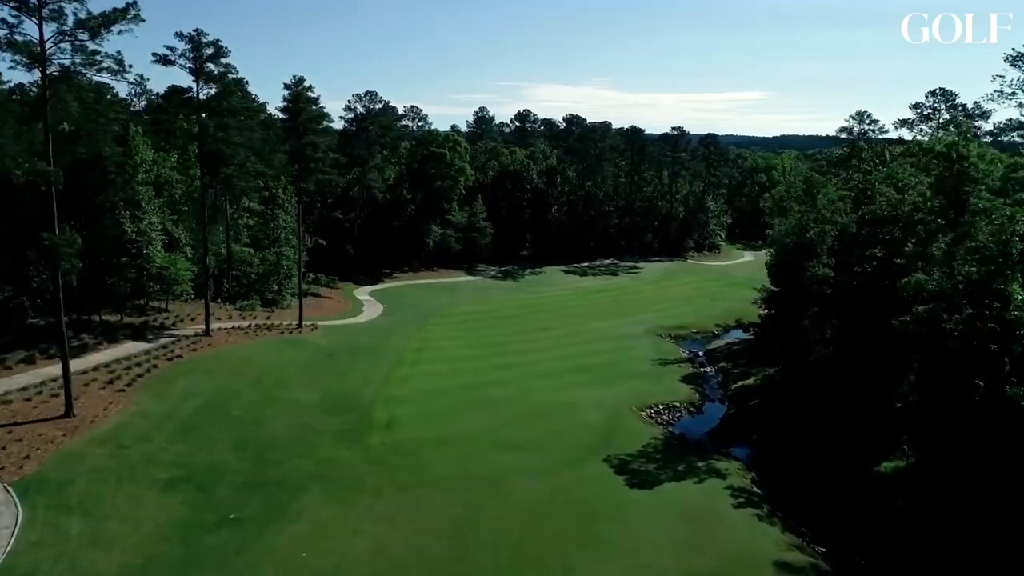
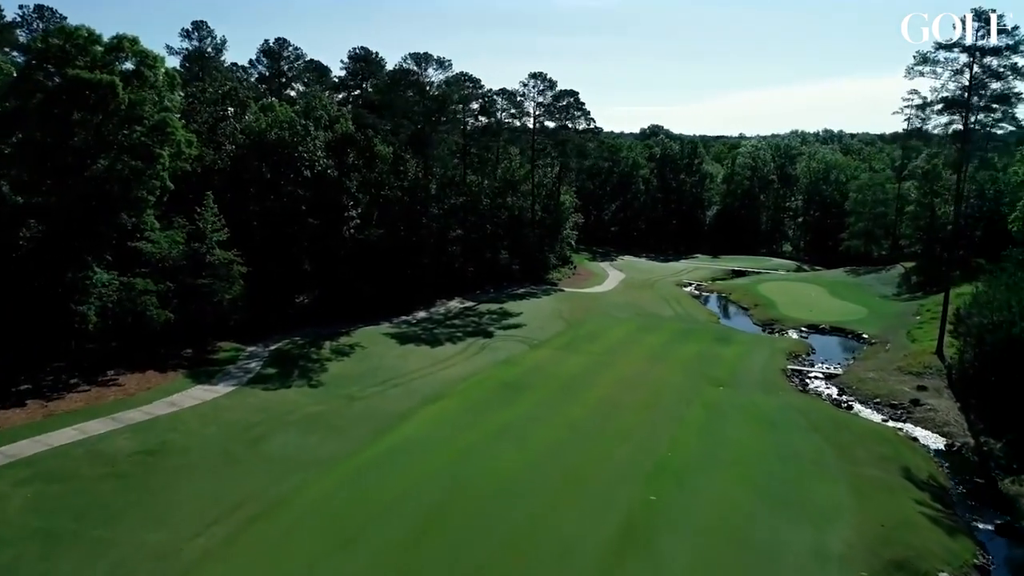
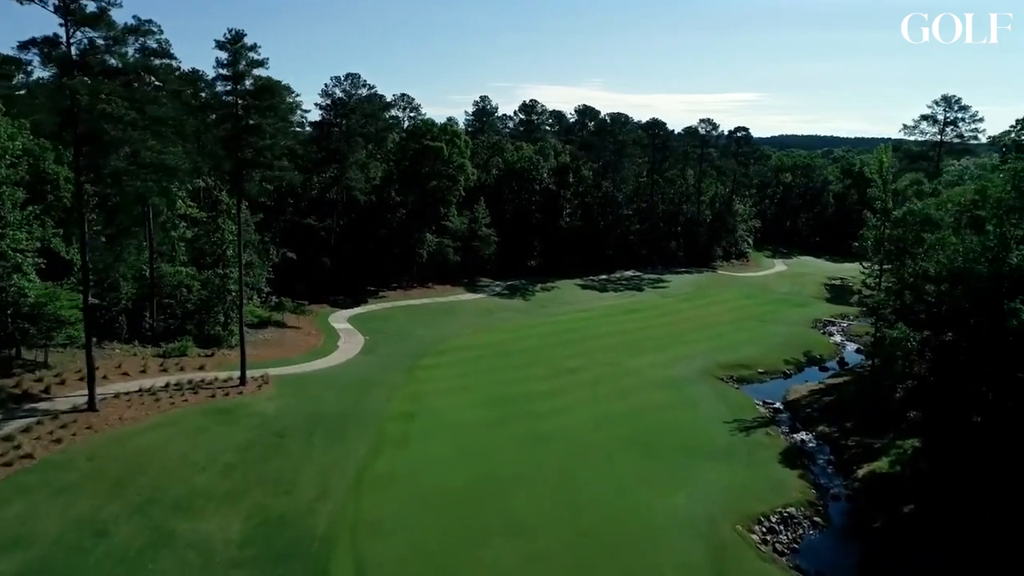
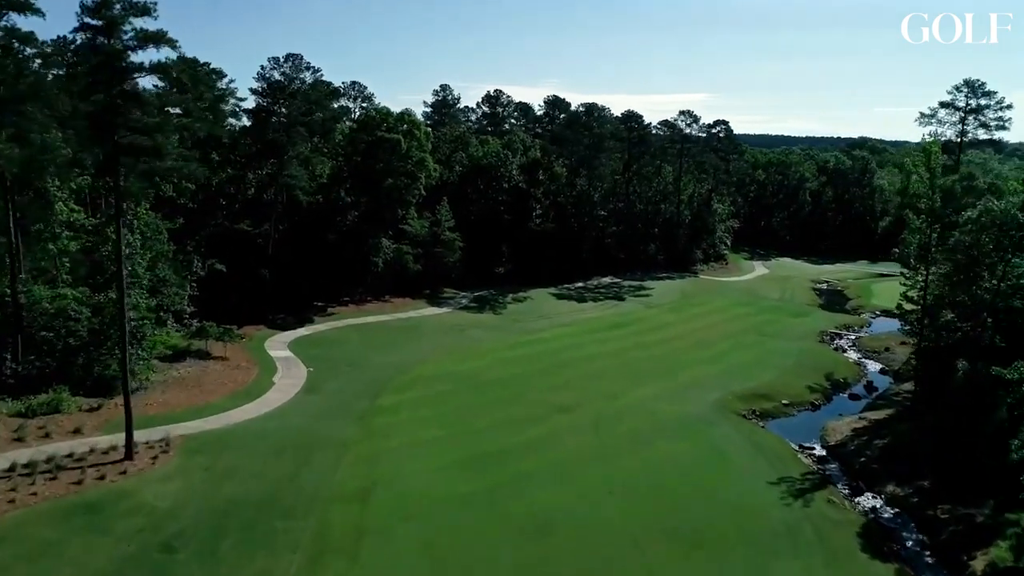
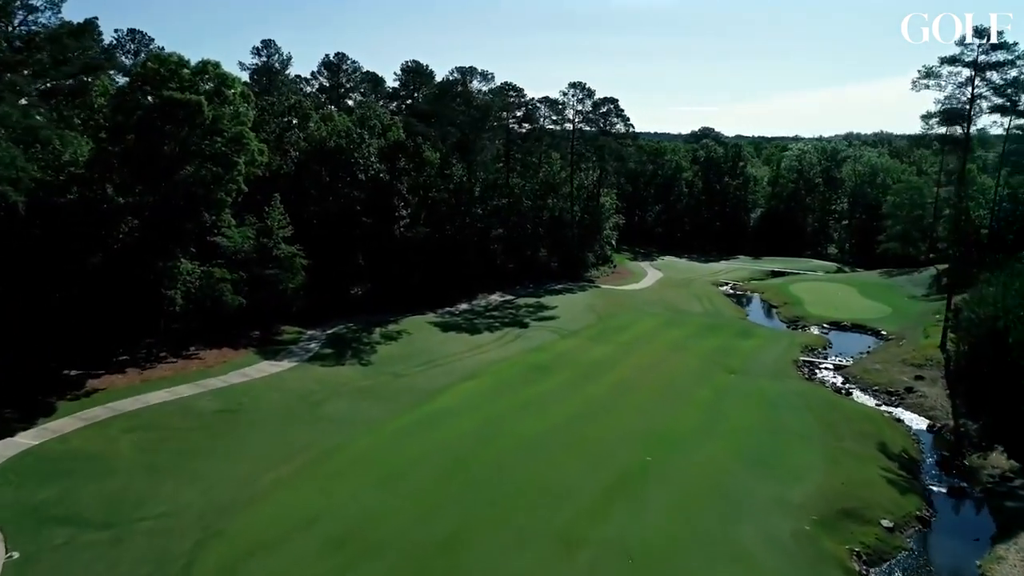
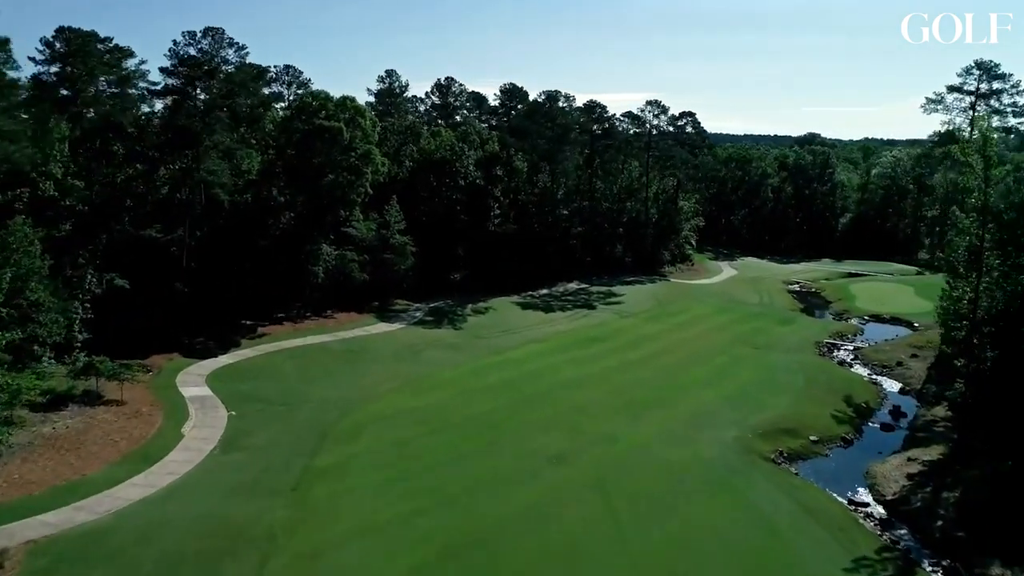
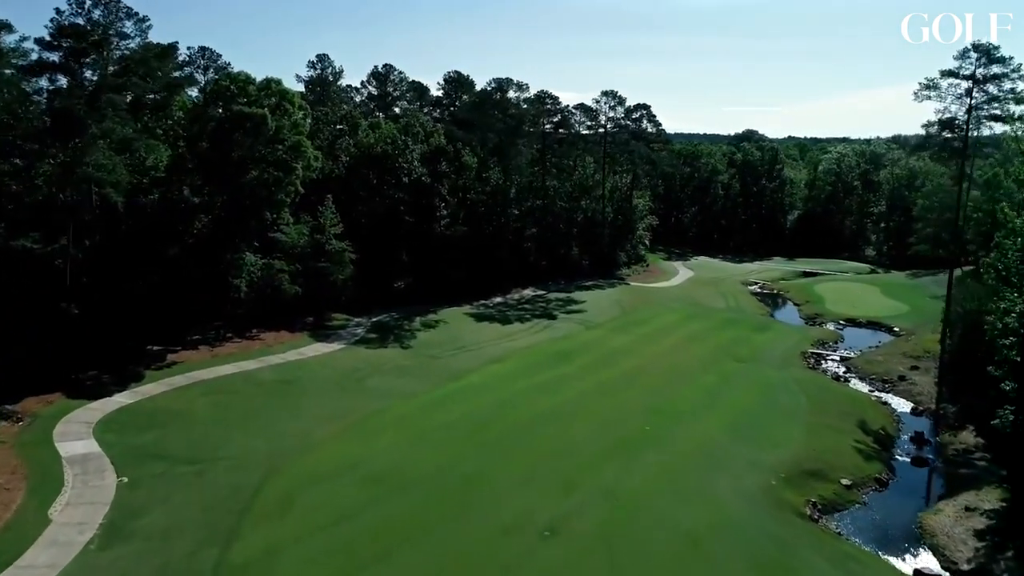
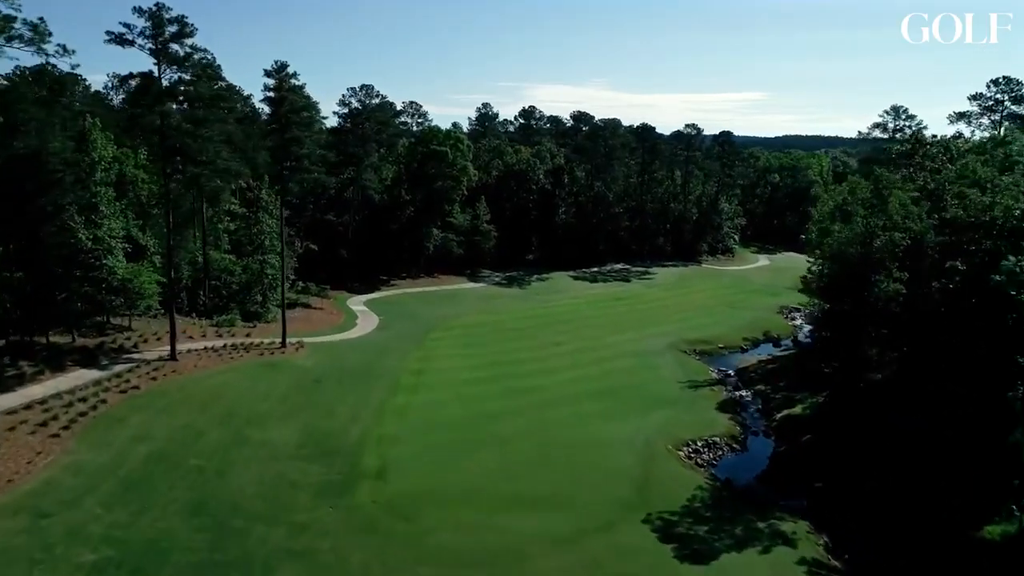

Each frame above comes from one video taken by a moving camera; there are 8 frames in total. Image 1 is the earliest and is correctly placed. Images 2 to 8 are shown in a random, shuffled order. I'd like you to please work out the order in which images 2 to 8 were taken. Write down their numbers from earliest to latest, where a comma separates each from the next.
8, 3, 4, 6, 7, 5, 2
